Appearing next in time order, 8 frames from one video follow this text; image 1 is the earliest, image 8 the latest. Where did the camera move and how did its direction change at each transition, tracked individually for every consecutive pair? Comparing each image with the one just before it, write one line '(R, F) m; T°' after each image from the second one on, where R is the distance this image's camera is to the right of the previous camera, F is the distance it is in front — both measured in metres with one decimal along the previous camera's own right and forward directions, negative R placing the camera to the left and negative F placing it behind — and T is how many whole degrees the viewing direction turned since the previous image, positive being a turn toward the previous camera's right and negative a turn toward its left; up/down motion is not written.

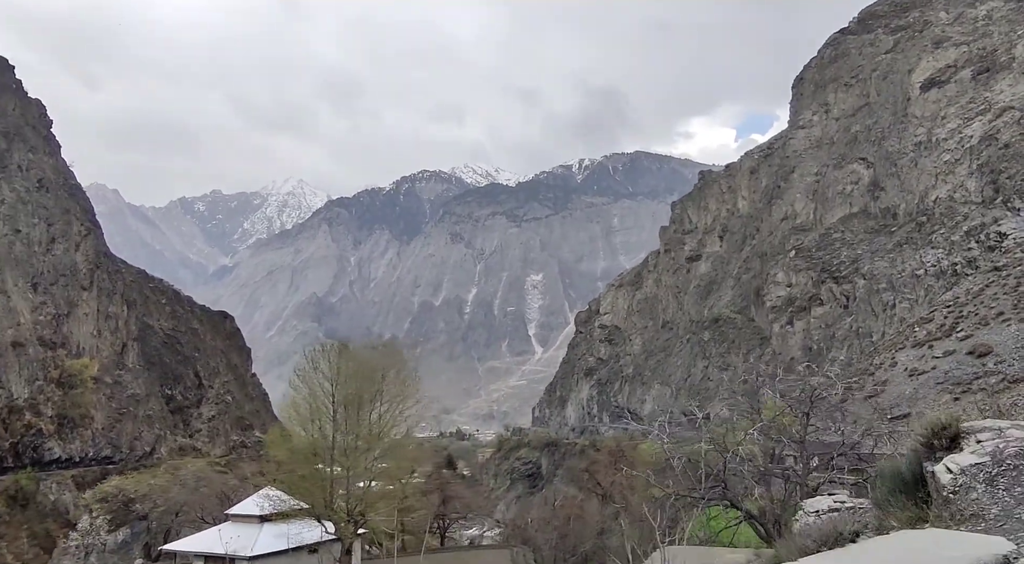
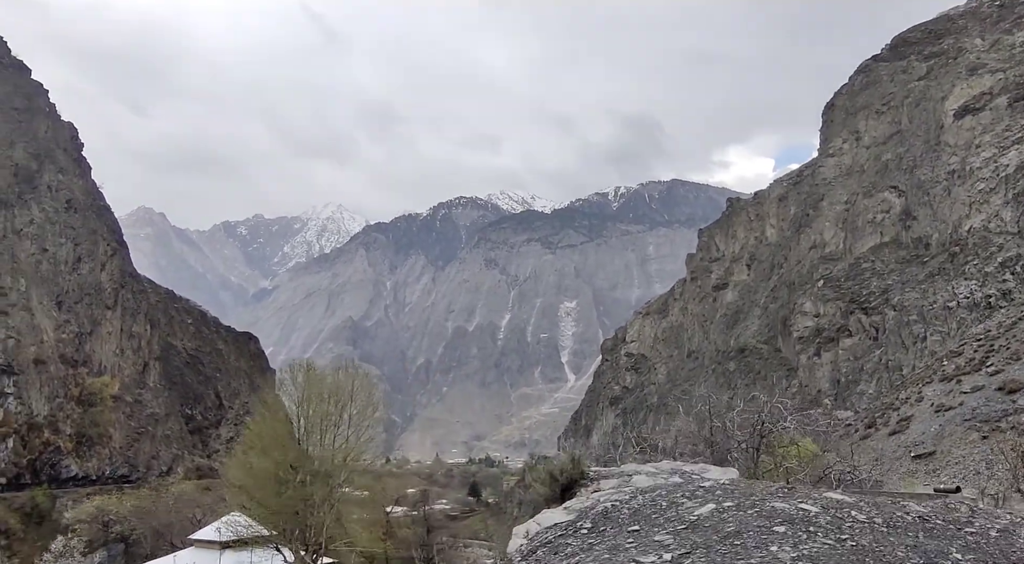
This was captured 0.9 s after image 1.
(+0.8, +0.4) m; -2°
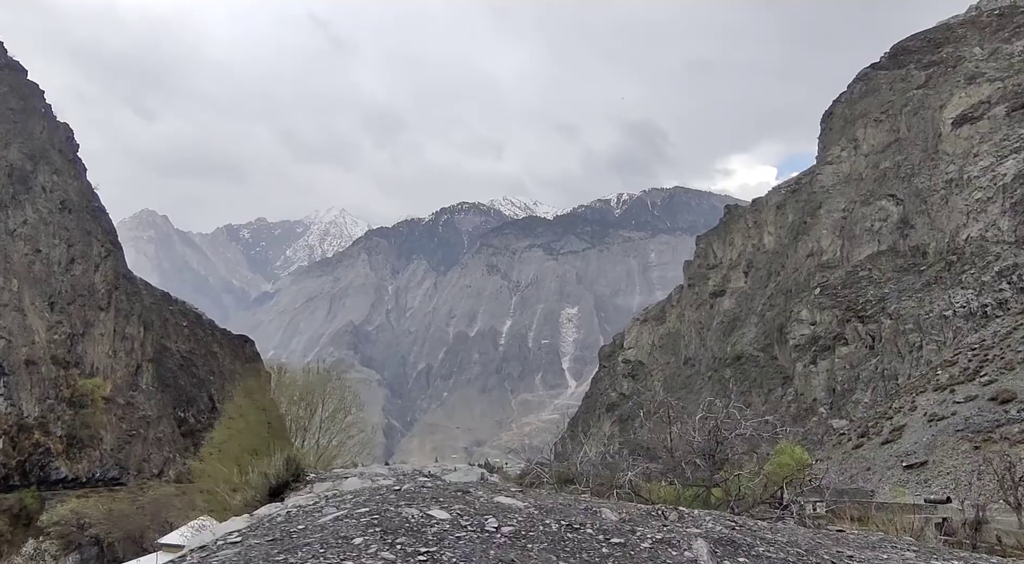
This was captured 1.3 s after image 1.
(+0.4, +0.1) m; 0°
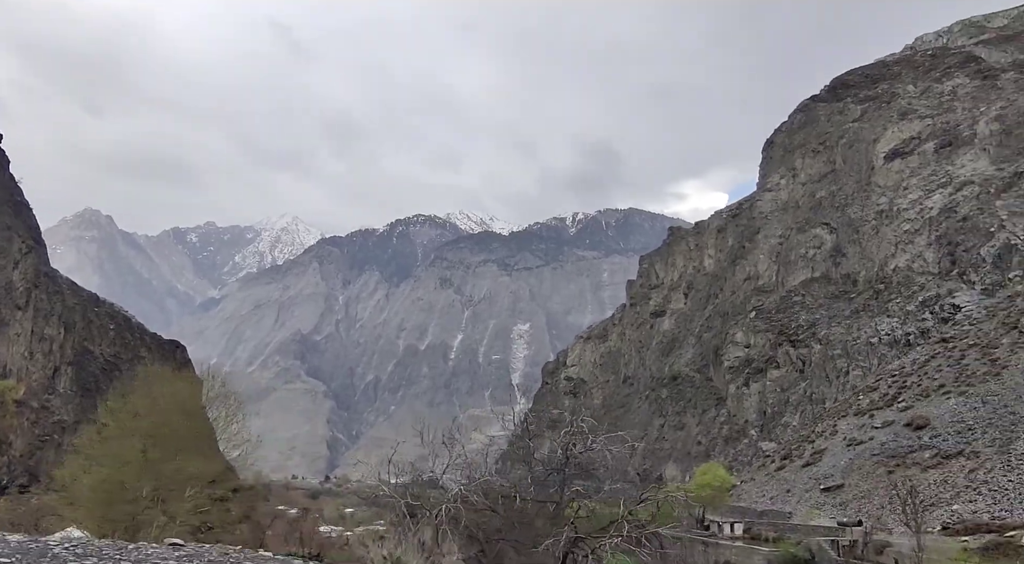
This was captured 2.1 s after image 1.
(+0.8, +0.2) m; +3°
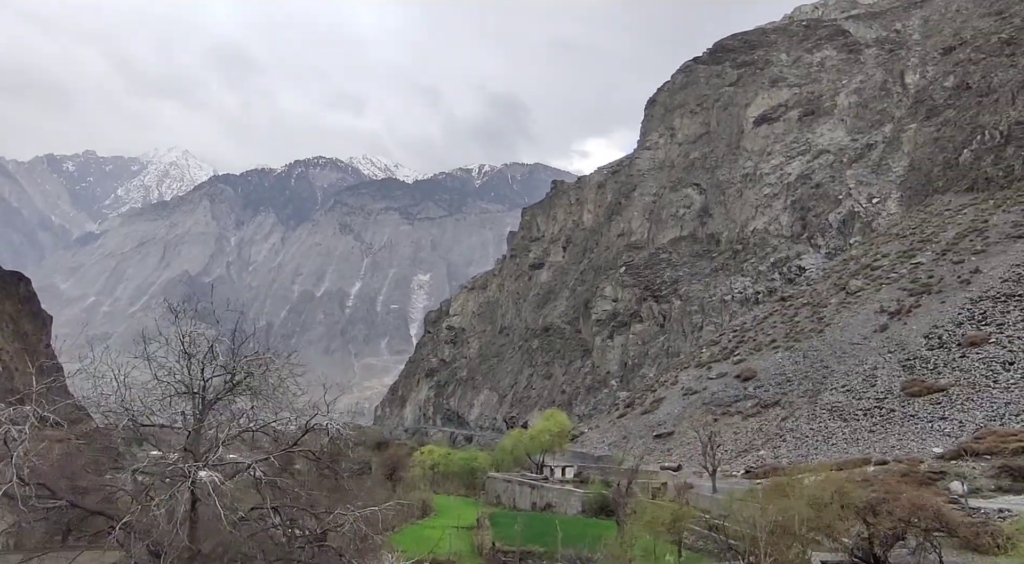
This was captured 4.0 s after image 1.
(+1.8, +0.1) m; +7°
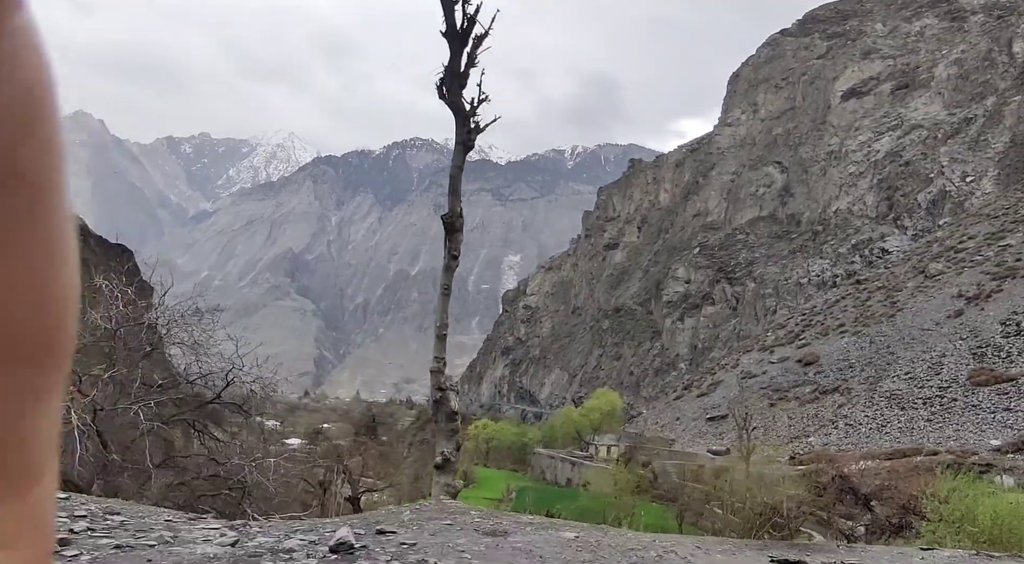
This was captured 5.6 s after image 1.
(+1.4, +0.5) m; -7°
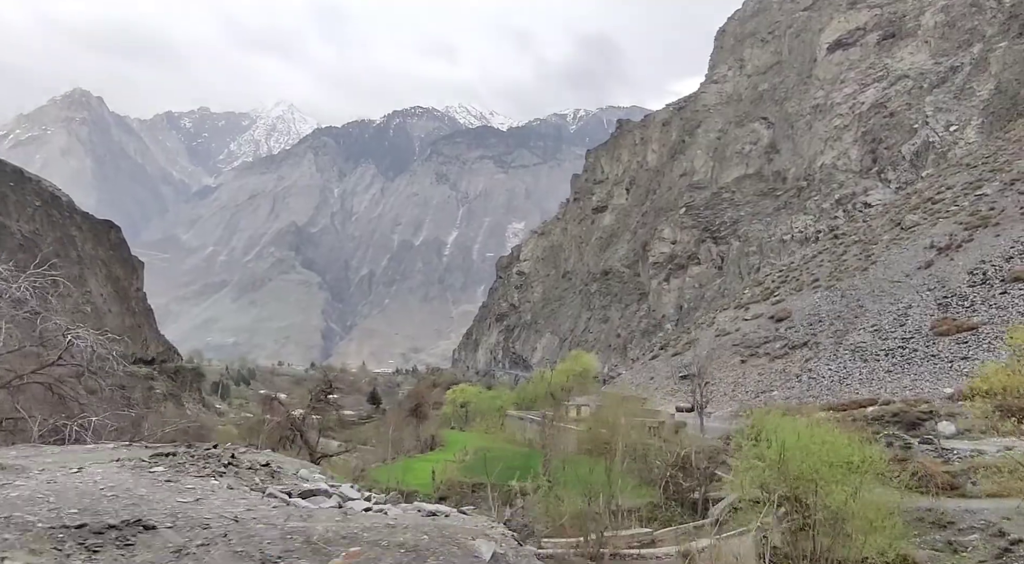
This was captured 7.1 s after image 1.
(+1.2, +0.3) m; 0°
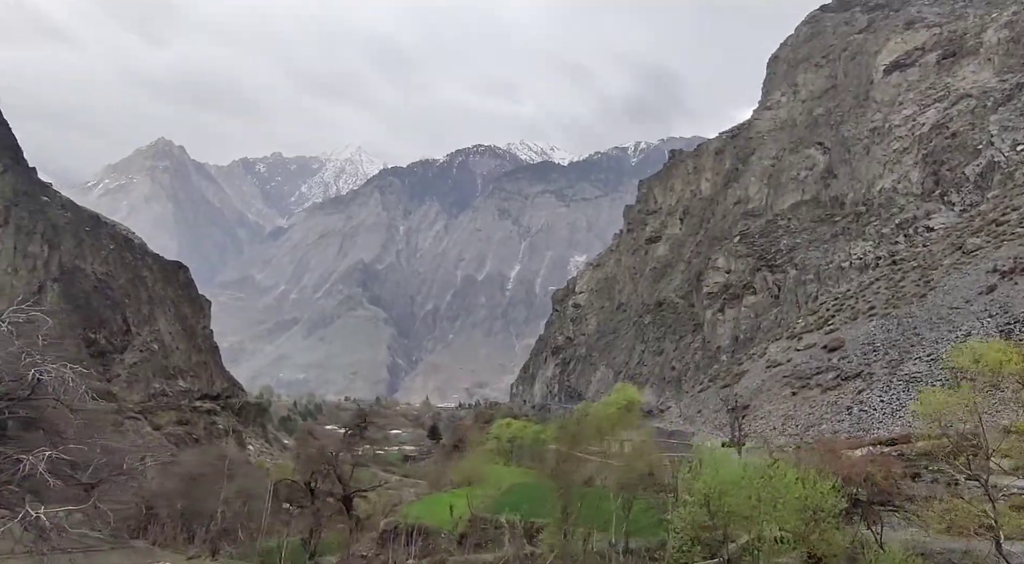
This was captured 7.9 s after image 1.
(+0.8, +0.4) m; -4°
